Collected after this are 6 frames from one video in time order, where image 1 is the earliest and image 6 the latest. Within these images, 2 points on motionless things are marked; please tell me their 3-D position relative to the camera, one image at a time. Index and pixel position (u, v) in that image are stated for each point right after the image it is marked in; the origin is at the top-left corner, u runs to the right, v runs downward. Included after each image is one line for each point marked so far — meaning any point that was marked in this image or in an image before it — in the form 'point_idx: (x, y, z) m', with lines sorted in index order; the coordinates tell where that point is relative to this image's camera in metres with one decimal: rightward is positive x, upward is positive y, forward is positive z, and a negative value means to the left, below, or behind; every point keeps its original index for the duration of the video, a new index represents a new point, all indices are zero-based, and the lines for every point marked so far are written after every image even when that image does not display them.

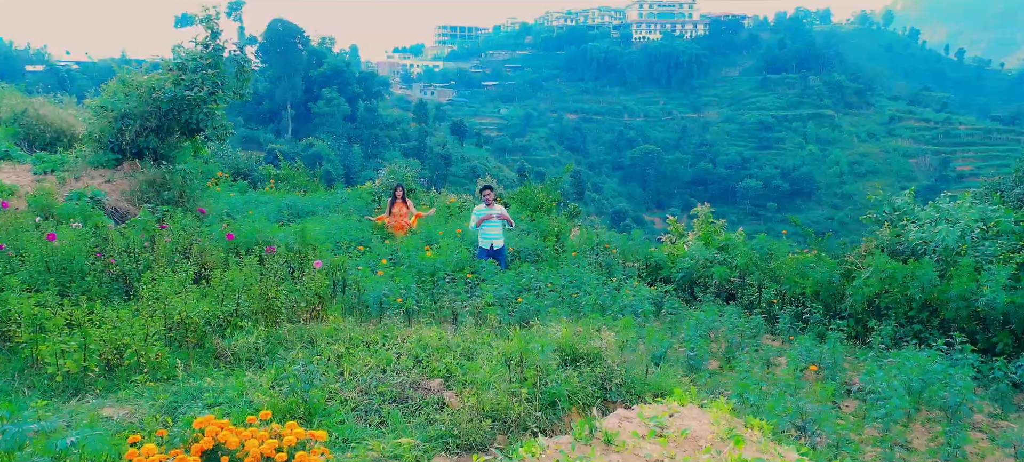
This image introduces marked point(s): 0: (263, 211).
0: (-3.2, +0.3, +10.8) m
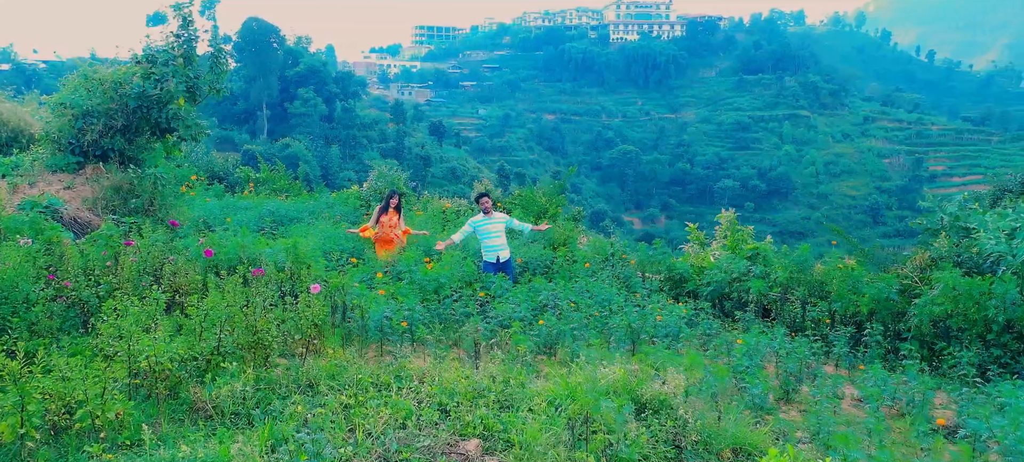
0: (-3.2, +0.2, +9.8) m
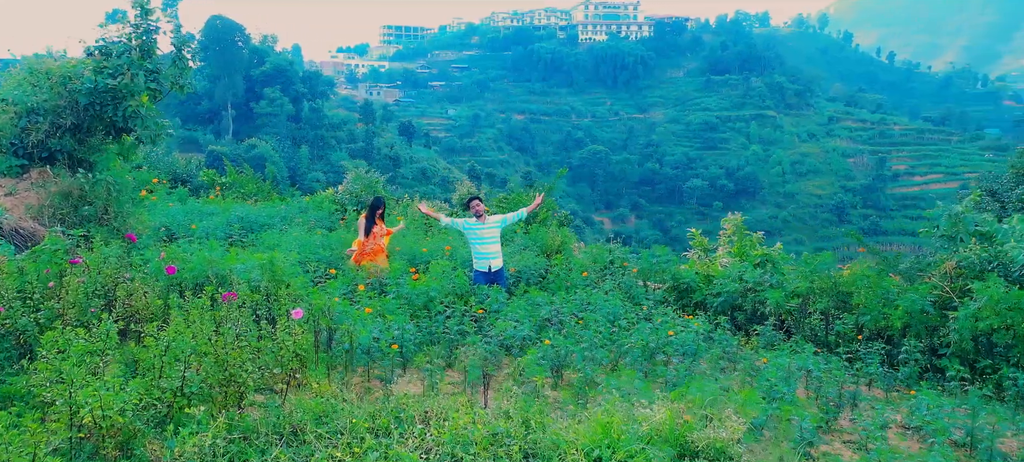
0: (-3.3, +0.1, +9.0) m
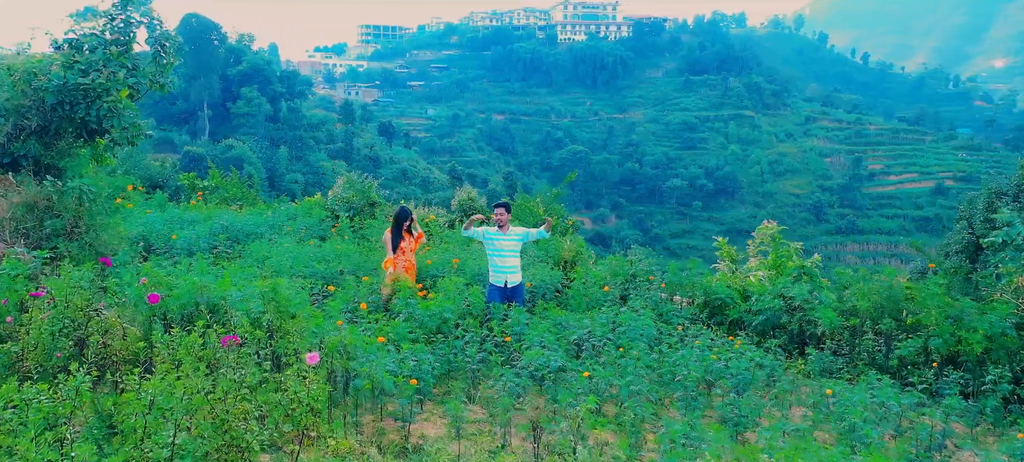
0: (-3.2, 0.0, +8.2) m
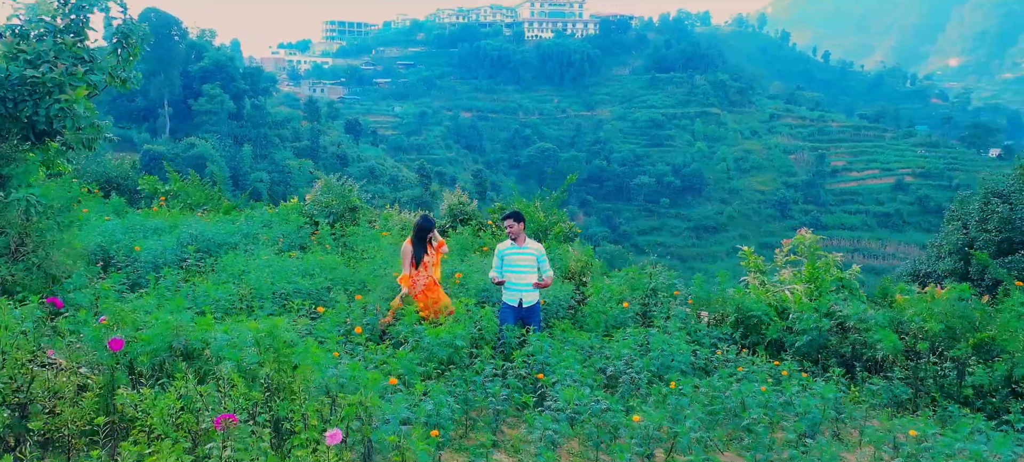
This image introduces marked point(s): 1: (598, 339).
0: (-3.1, -0.2, +7.3) m
1: (+0.6, -0.8, +6.0) m
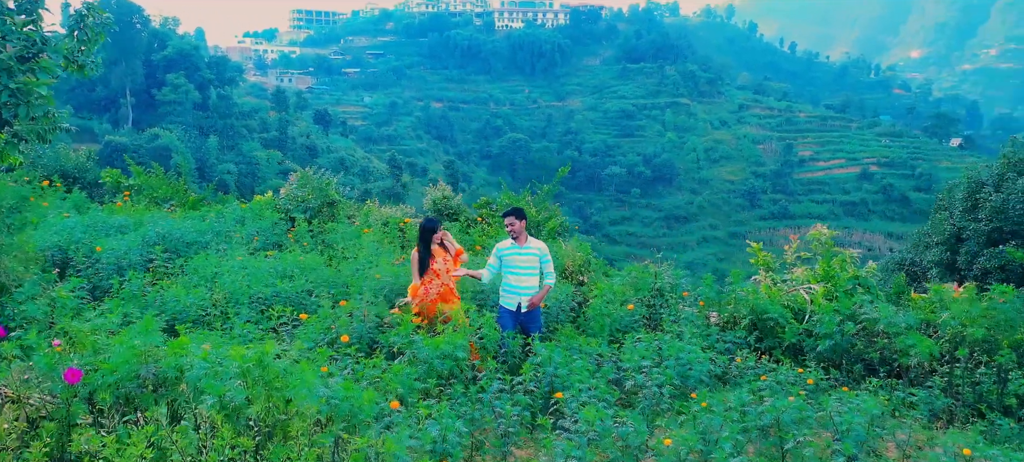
0: (-3.2, -0.1, +6.7) m
1: (+0.6, -0.8, +5.5) m
